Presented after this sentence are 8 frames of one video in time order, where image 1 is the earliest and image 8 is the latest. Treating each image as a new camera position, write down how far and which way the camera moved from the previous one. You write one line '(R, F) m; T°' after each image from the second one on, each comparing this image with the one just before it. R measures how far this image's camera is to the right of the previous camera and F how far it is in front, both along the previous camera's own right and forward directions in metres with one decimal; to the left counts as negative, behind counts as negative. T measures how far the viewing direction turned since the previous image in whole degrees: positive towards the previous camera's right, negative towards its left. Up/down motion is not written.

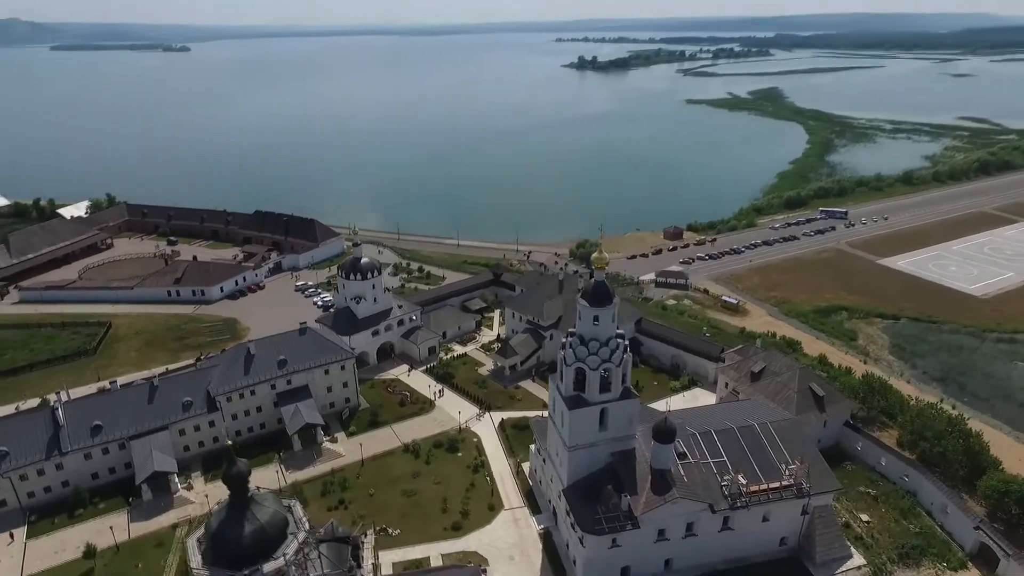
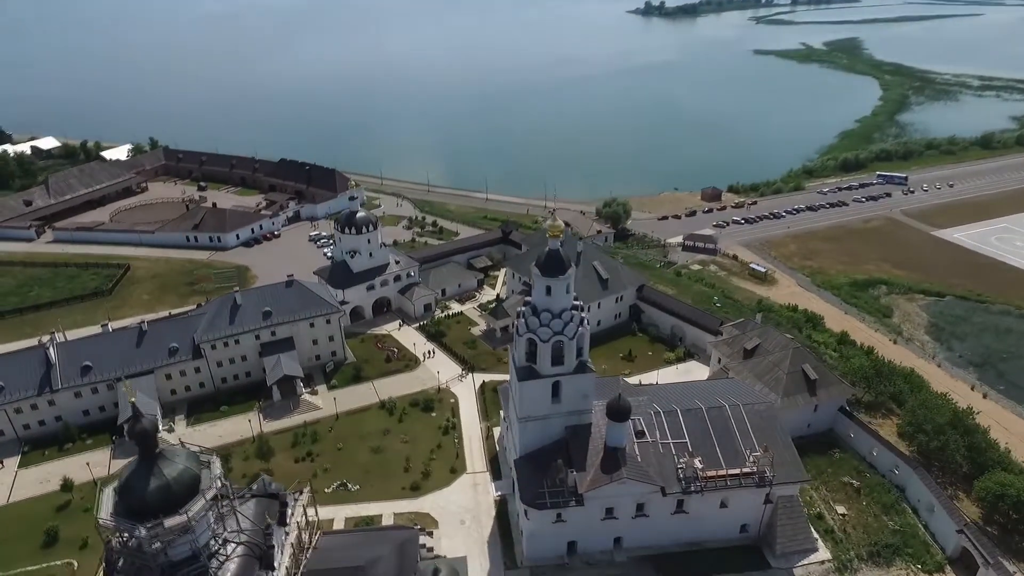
(+5.6, +1.6) m; -5°
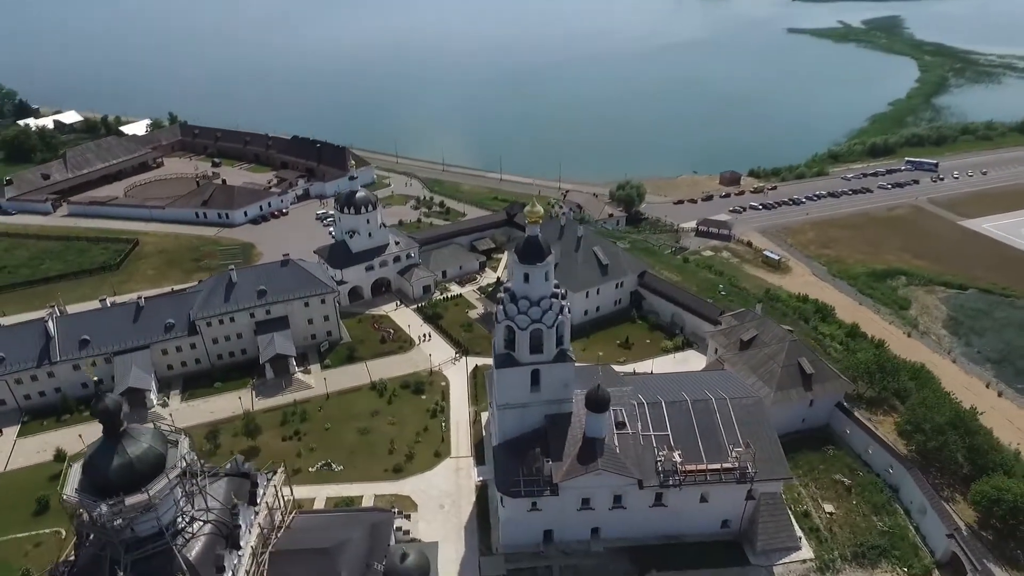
(+2.4, +0.6) m; -2°
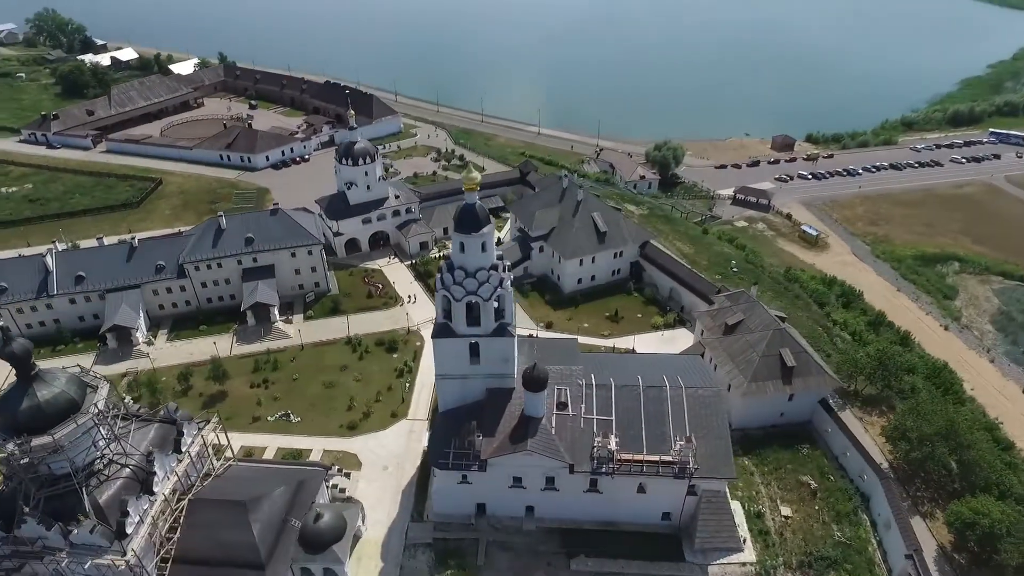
(+6.5, +1.8) m; -6°
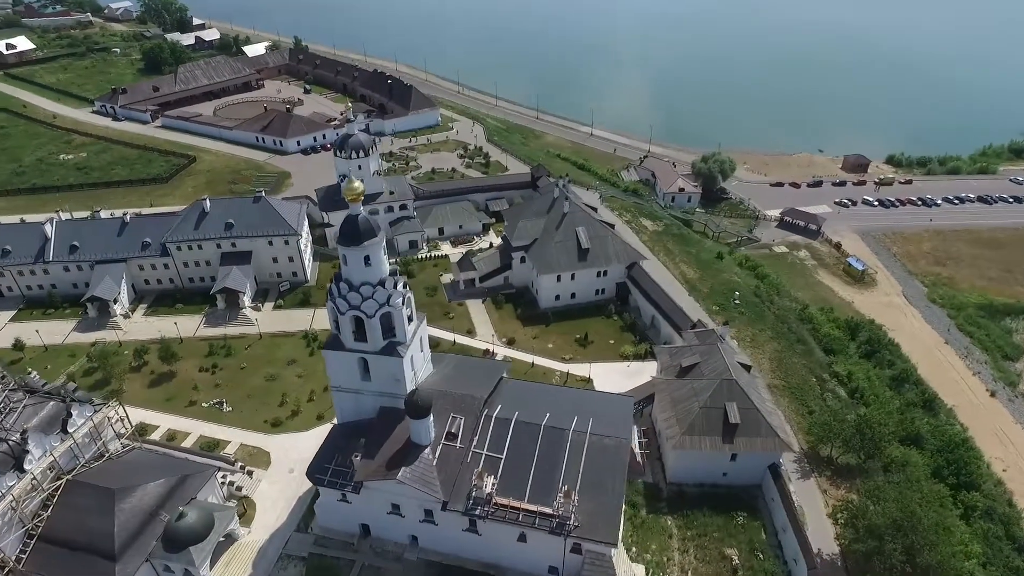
(+9.6, +2.9) m; -8°
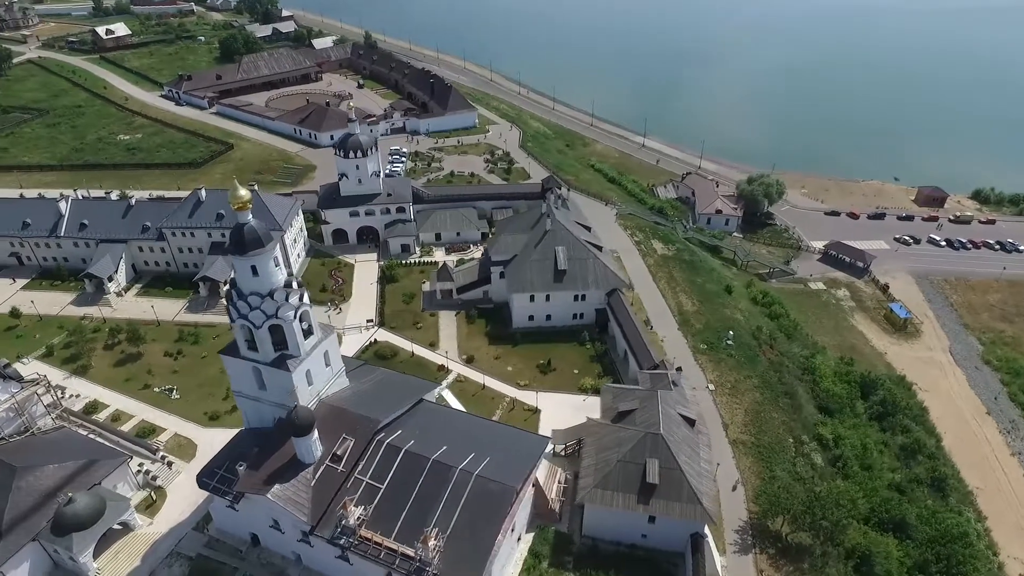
(+8.9, +2.6) m; -8°
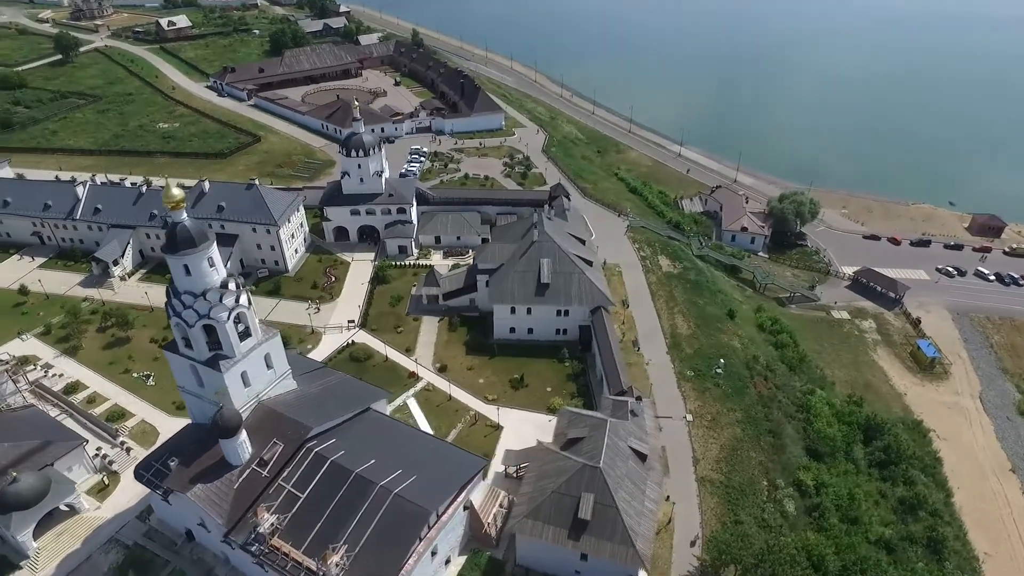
(+5.7, +1.5) m; -5°
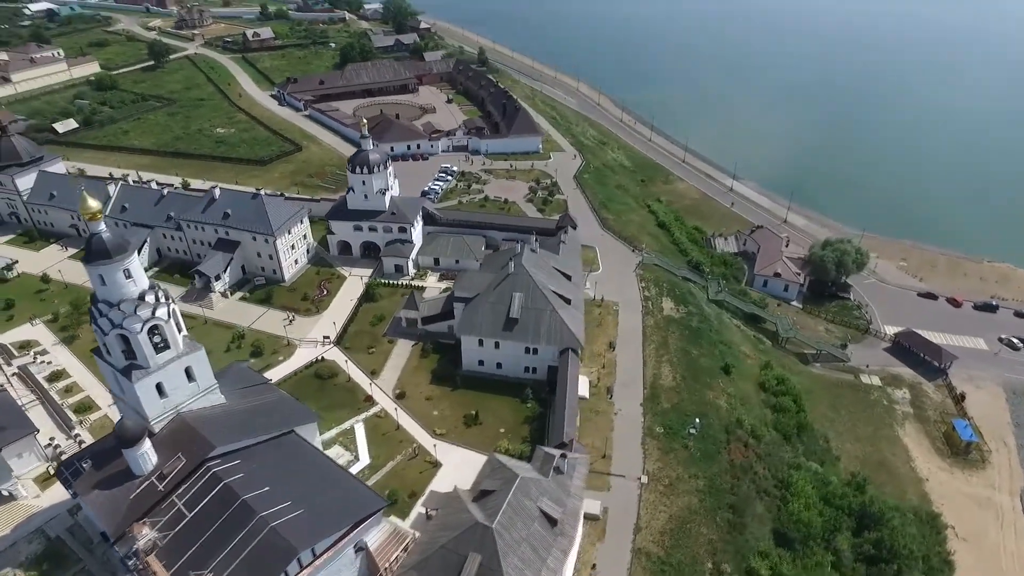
(+8.1, +2.2) m; -8°
